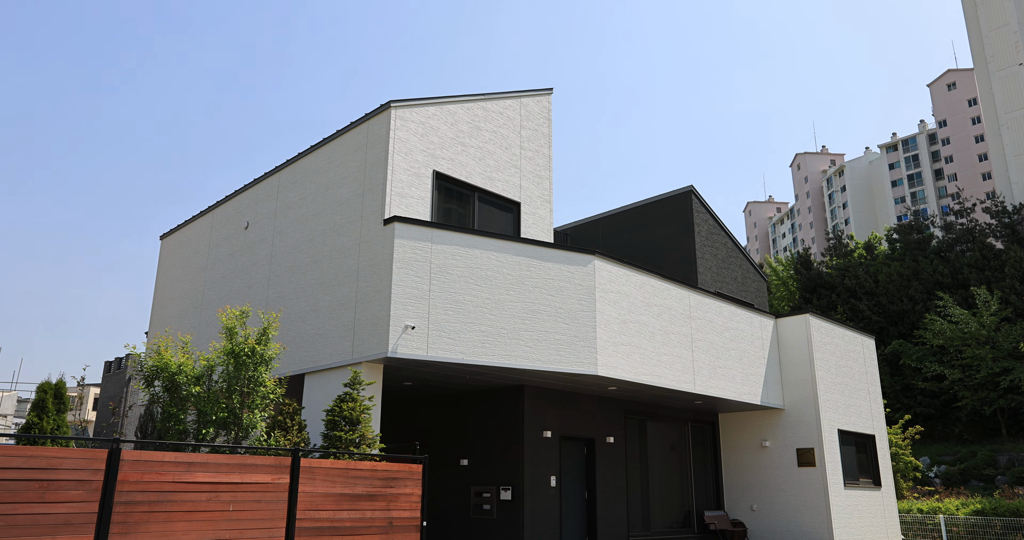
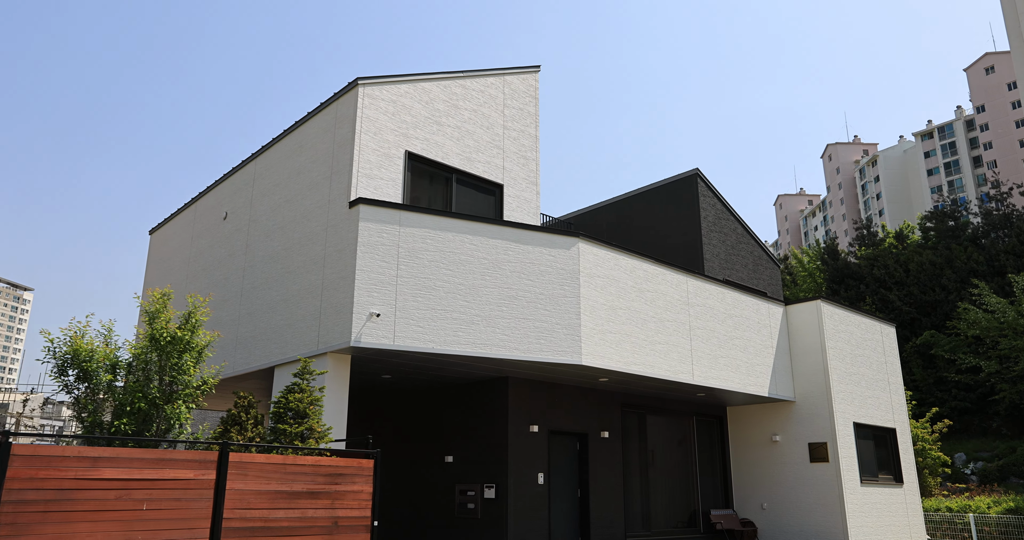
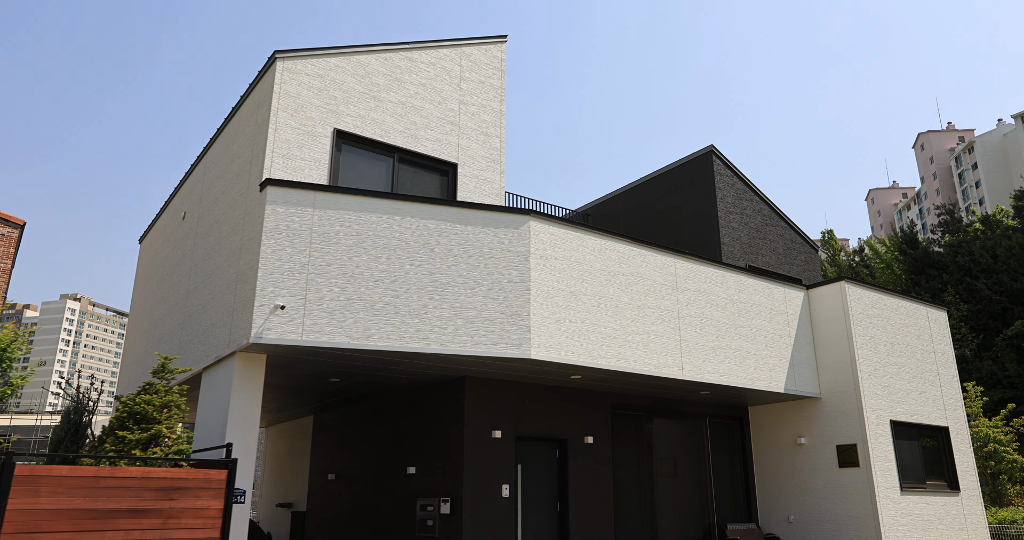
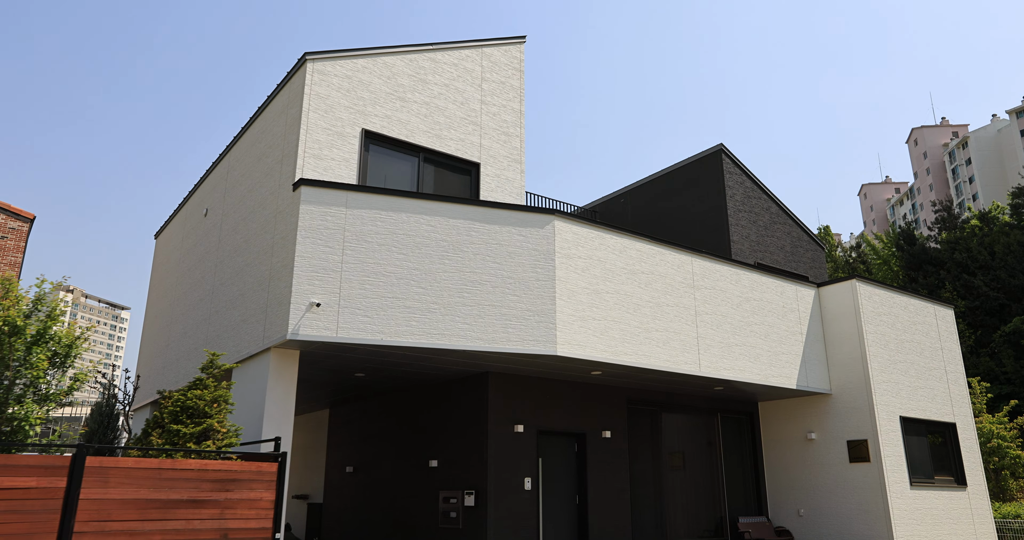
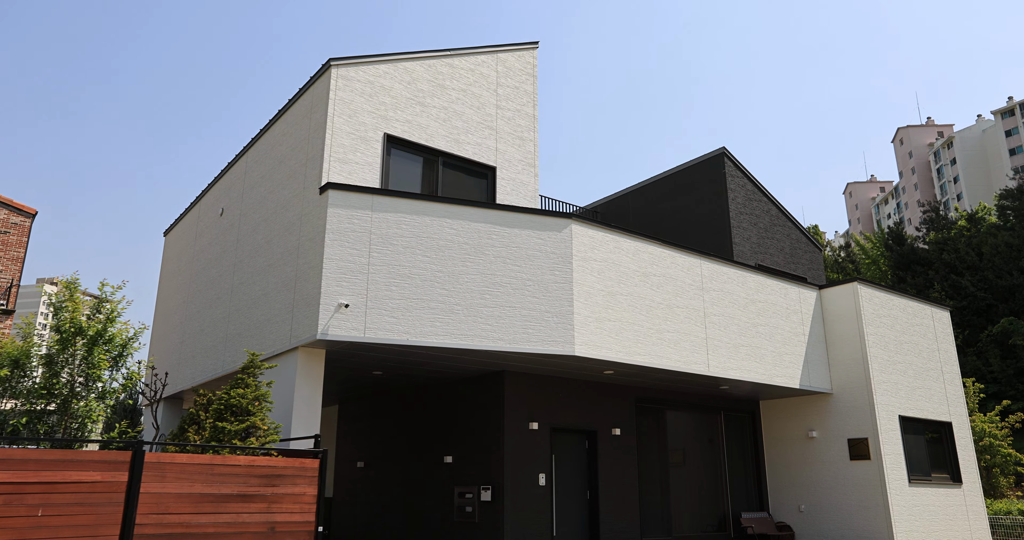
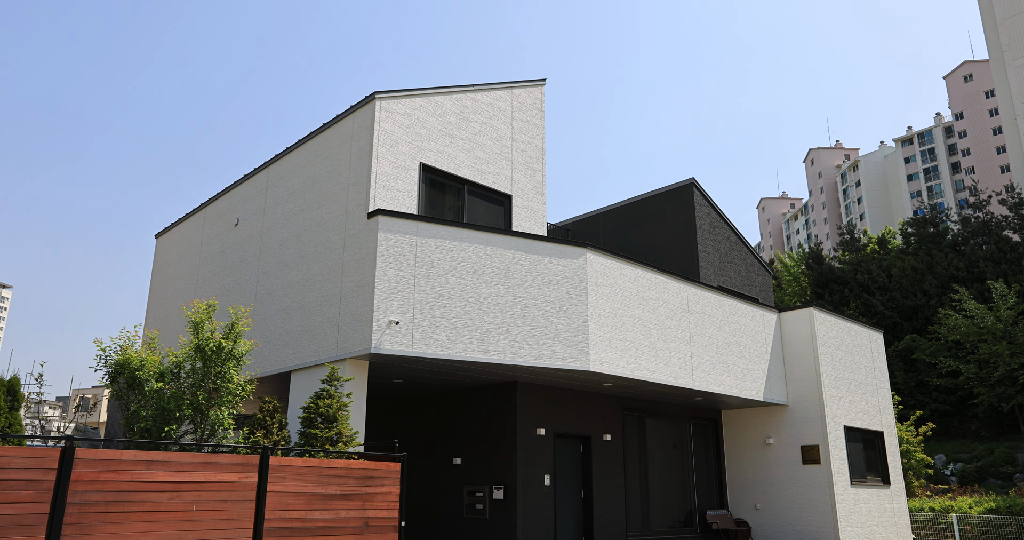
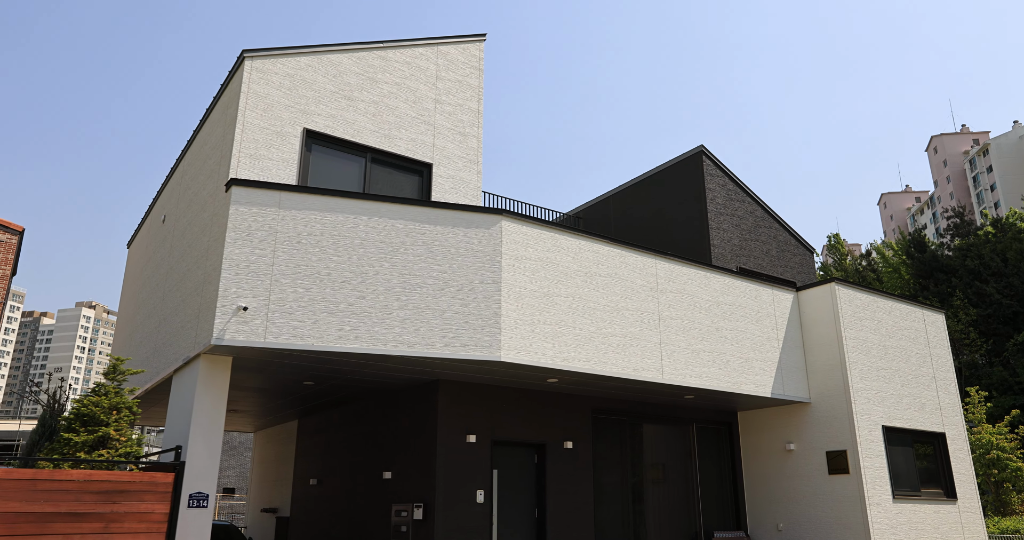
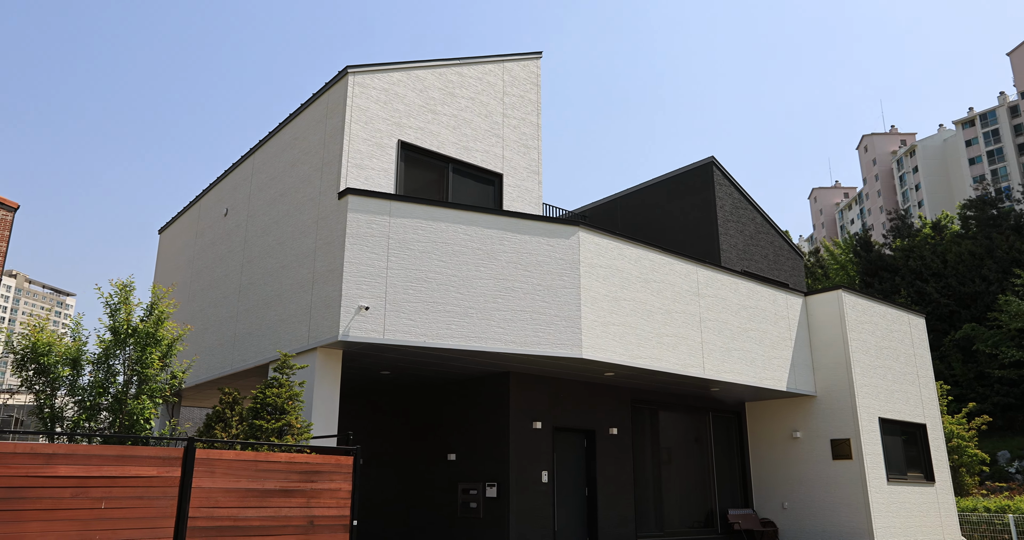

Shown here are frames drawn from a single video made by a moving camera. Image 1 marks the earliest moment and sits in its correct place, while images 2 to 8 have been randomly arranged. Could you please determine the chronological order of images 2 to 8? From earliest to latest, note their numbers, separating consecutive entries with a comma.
6, 2, 8, 5, 4, 3, 7
